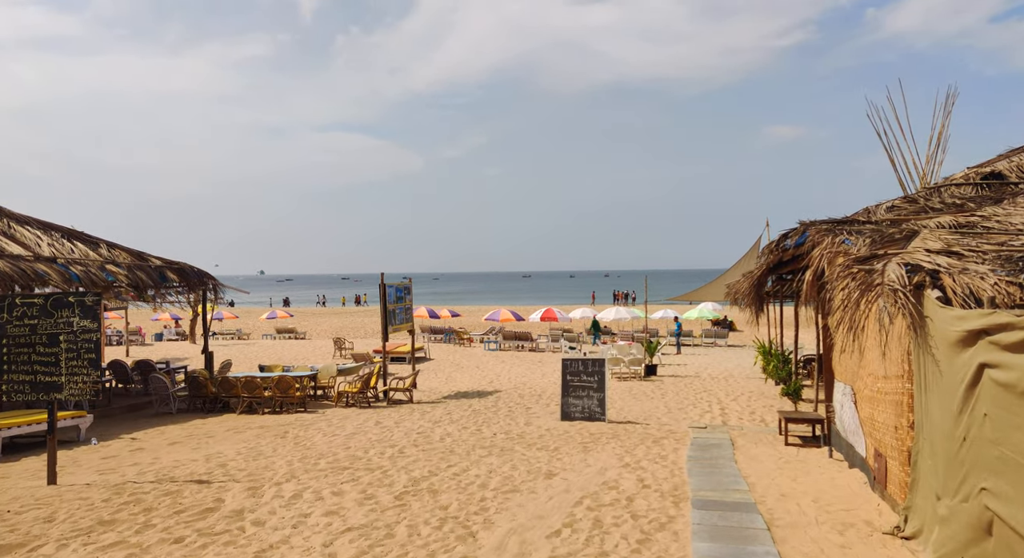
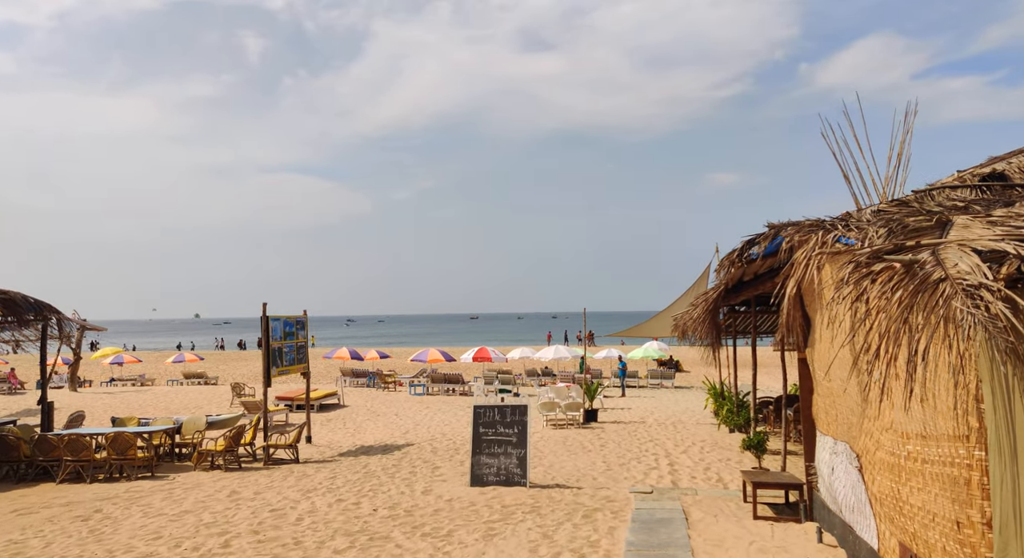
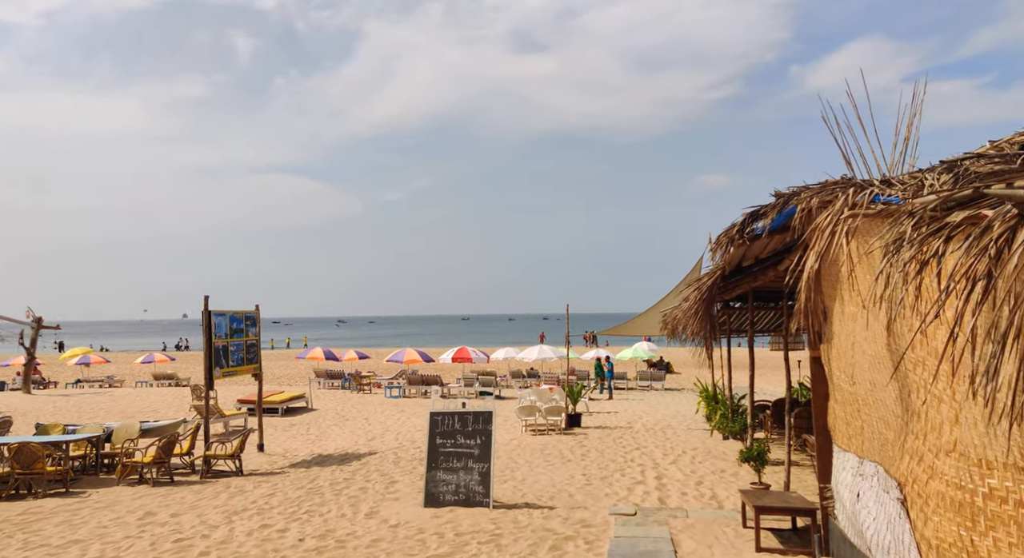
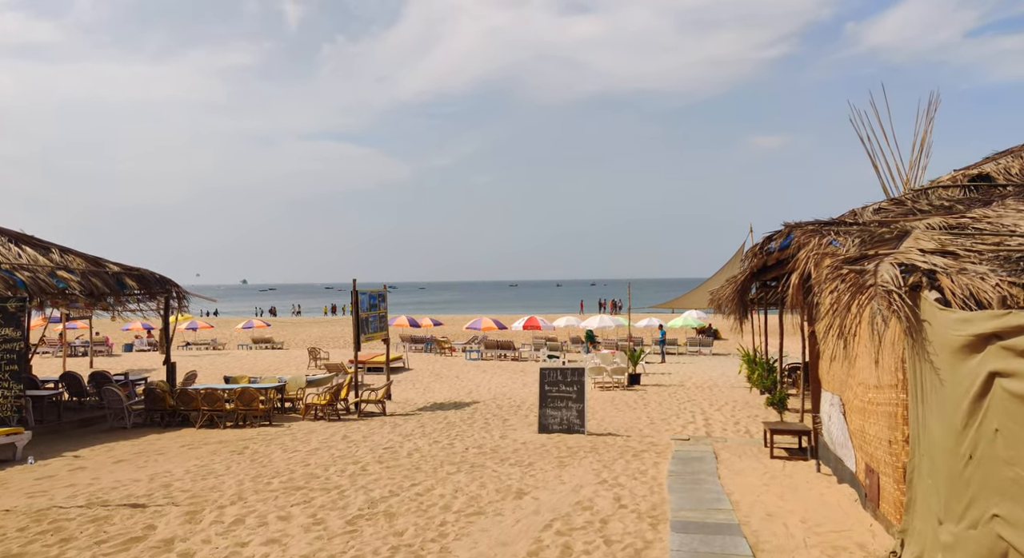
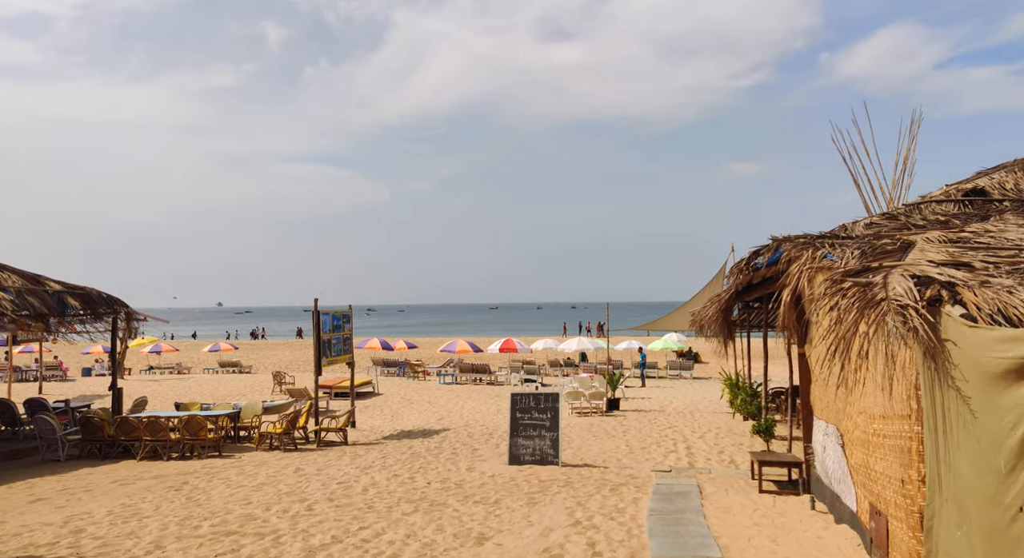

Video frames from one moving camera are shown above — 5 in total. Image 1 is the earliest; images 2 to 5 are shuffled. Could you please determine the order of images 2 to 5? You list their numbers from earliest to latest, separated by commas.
4, 5, 2, 3
